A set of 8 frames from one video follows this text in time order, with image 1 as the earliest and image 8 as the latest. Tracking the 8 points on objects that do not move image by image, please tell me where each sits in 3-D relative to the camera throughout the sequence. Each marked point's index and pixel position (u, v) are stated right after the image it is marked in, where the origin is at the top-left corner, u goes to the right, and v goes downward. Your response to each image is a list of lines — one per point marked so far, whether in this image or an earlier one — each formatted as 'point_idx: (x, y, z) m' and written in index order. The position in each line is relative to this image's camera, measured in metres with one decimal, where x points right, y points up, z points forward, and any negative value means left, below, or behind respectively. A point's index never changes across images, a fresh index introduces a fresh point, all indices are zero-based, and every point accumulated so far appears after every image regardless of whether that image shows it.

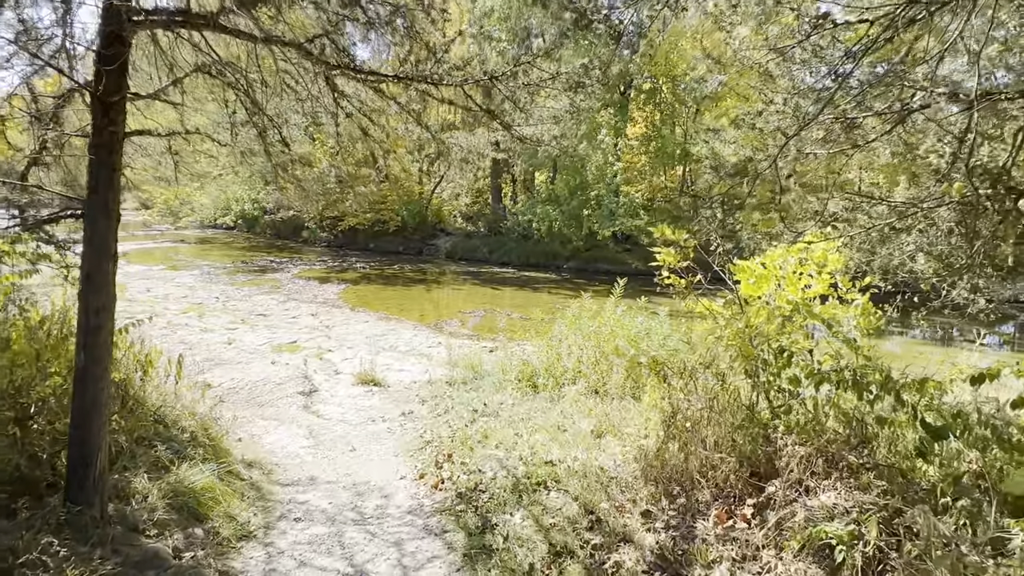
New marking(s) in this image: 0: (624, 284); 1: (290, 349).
0: (+1.1, 0.0, +6.7) m
1: (-2.7, -0.7, +8.2) m
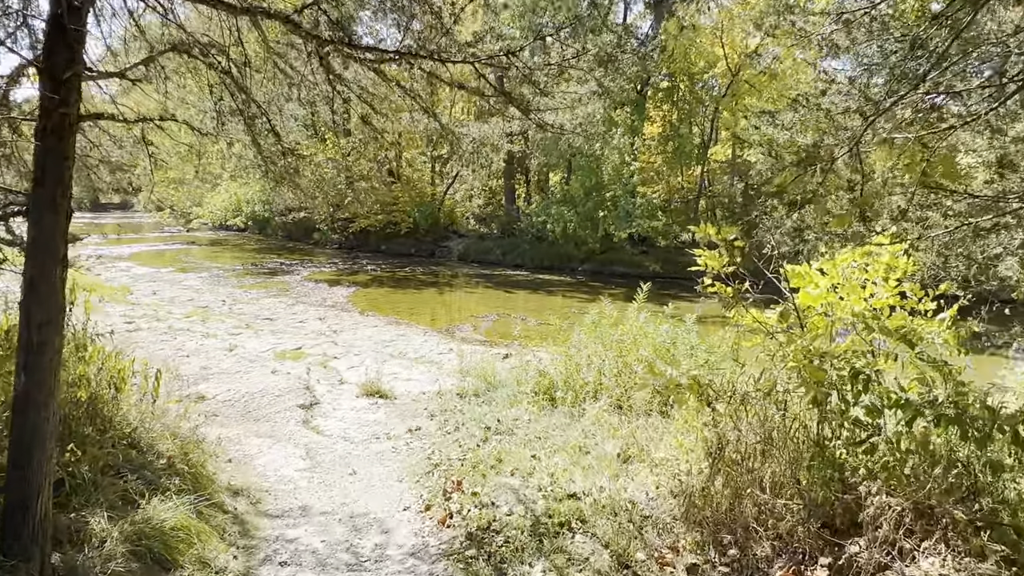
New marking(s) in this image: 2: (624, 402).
0: (+1.2, 0.0, +6.2) m
1: (-2.5, -0.8, +7.8) m
2: (+0.8, -0.9, +5.1) m
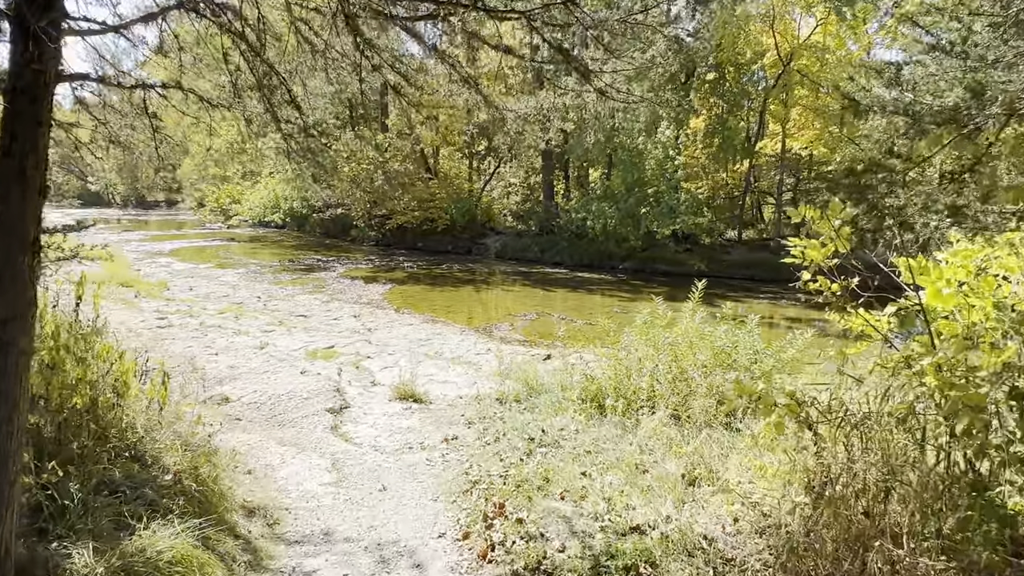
0: (+1.6, 0.0, +5.7) m
1: (-2.0, -0.7, +7.4) m
2: (+1.2, -0.9, +4.6) m
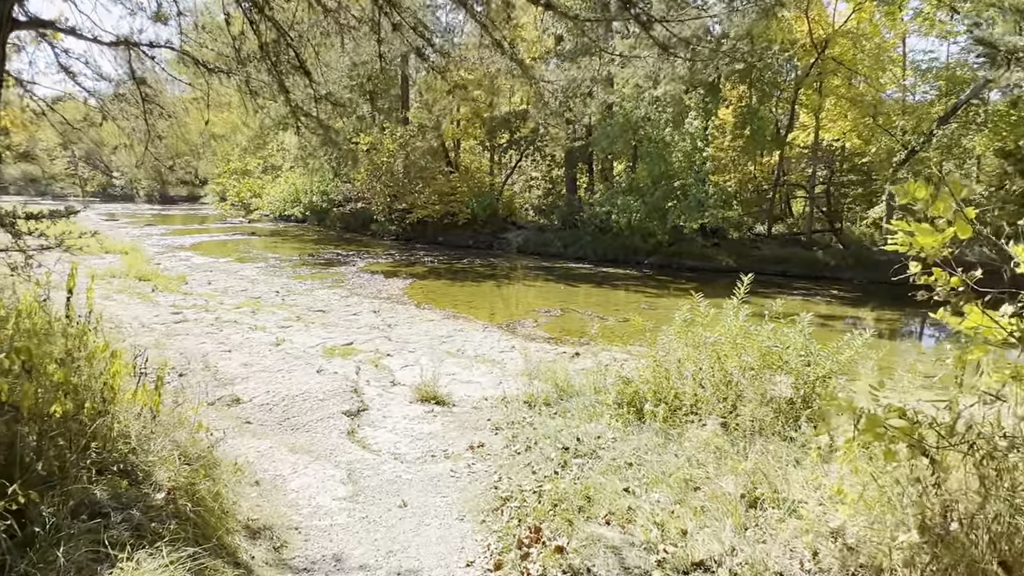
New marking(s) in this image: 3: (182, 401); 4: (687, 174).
0: (+1.8, 0.0, +5.2) m
1: (-1.8, -0.7, +7.1) m
2: (+1.3, -0.8, +4.2) m
3: (-1.9, -0.7, +4.0) m
4: (+4.5, +2.9, +17.6) m
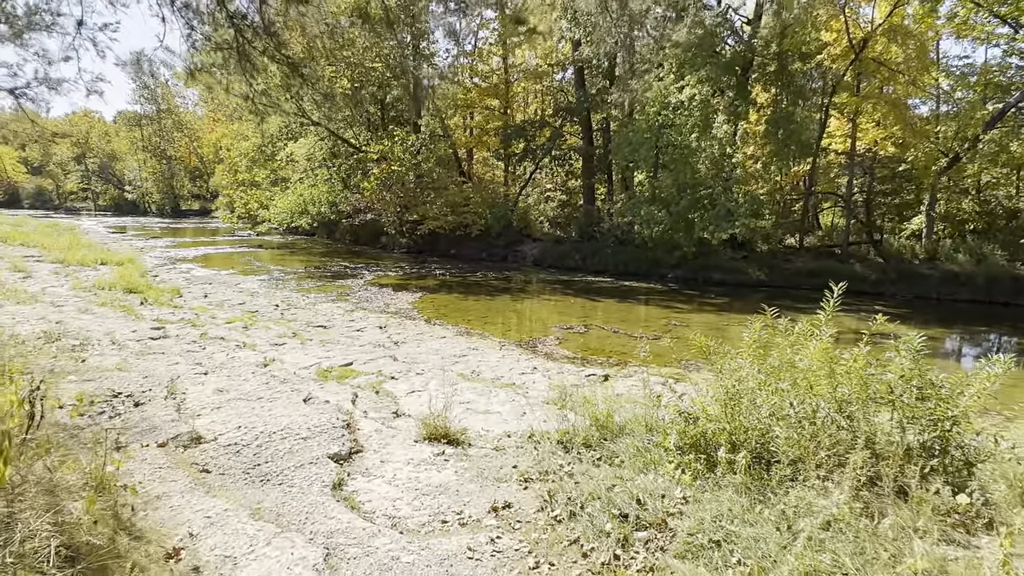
0: (+2.0, -0.1, +4.2) m
1: (-1.5, -0.8, +6.1) m
2: (+1.5, -0.9, +3.2) m
3: (-1.8, -0.7, +3.0) m
4: (+4.9, +2.6, +16.6) m
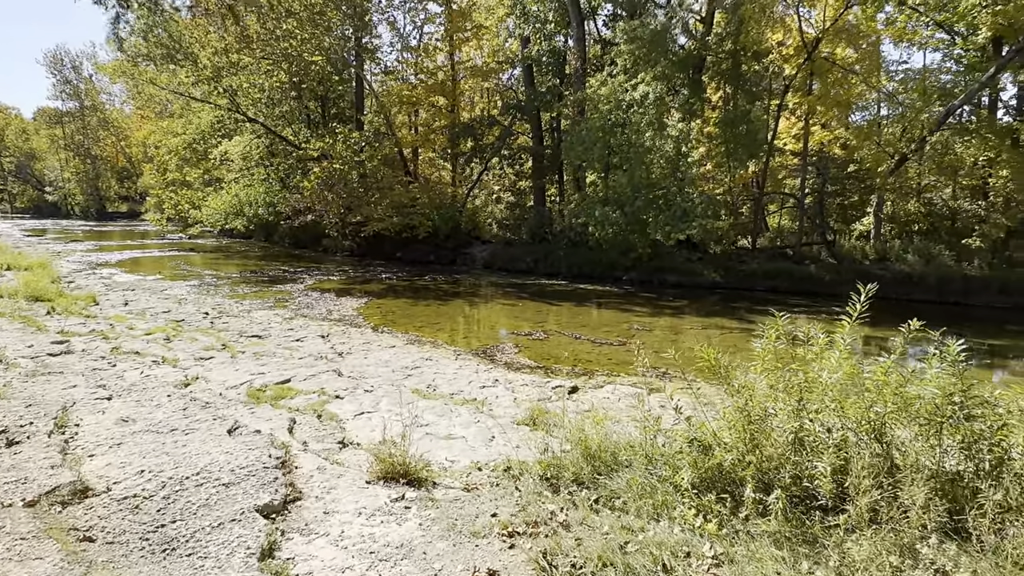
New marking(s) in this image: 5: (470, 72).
0: (+1.9, -0.1, +3.6) m
1: (-1.8, -0.8, +5.3) m
2: (+1.5, -0.9, +2.6) m
3: (-1.8, -0.7, +2.1) m
4: (+3.8, +2.5, +16.2) m
5: (-1.2, +6.3, +19.9) m
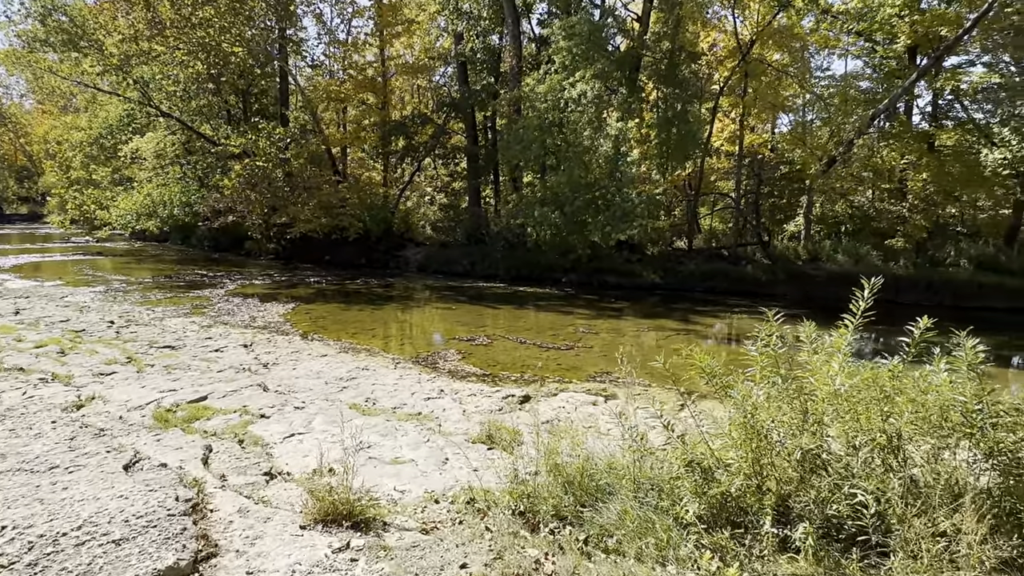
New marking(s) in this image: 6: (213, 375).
0: (+1.7, 0.0, +3.3) m
1: (-2.1, -0.9, +4.5) m
2: (+1.4, -0.9, +2.1) m
3: (-1.8, -0.7, +1.4) m
4: (+2.3, +2.5, +16.0) m
5: (-3.1, +6.2, +19.2) m
6: (-2.7, -0.8, +6.3) m
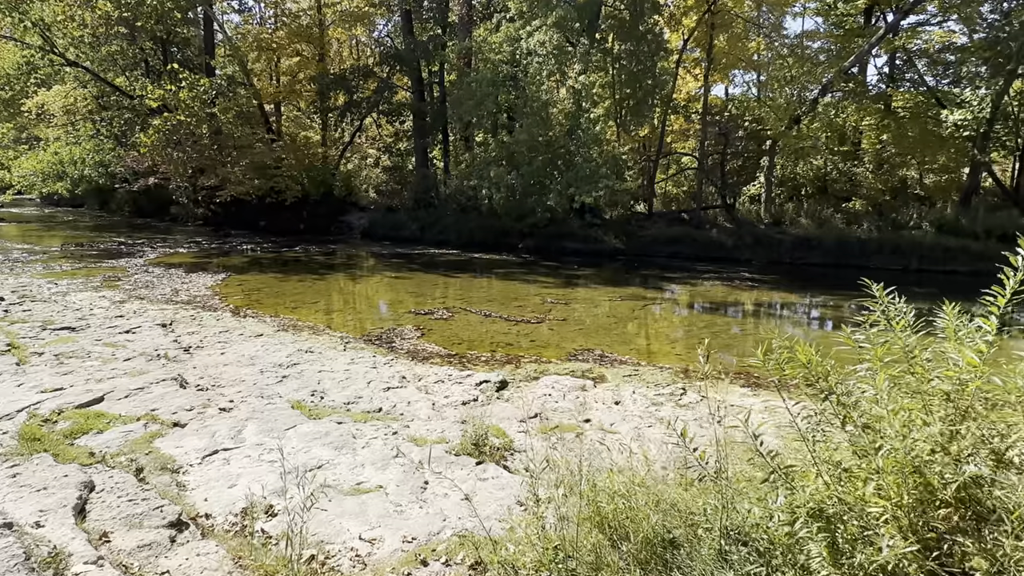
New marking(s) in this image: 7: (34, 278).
0: (+1.8, +0.1, +2.4) m
1: (-2.2, -0.7, +3.3) m
2: (+1.6, -0.8, +1.3) m
3: (-1.6, -0.7, +0.3) m
4: (+1.2, +3.2, +15.0) m
5: (-4.4, +7.0, +17.6) m
6: (-2.9, -0.6, +5.1) m
7: (-7.2, +0.2, +10.3) m
